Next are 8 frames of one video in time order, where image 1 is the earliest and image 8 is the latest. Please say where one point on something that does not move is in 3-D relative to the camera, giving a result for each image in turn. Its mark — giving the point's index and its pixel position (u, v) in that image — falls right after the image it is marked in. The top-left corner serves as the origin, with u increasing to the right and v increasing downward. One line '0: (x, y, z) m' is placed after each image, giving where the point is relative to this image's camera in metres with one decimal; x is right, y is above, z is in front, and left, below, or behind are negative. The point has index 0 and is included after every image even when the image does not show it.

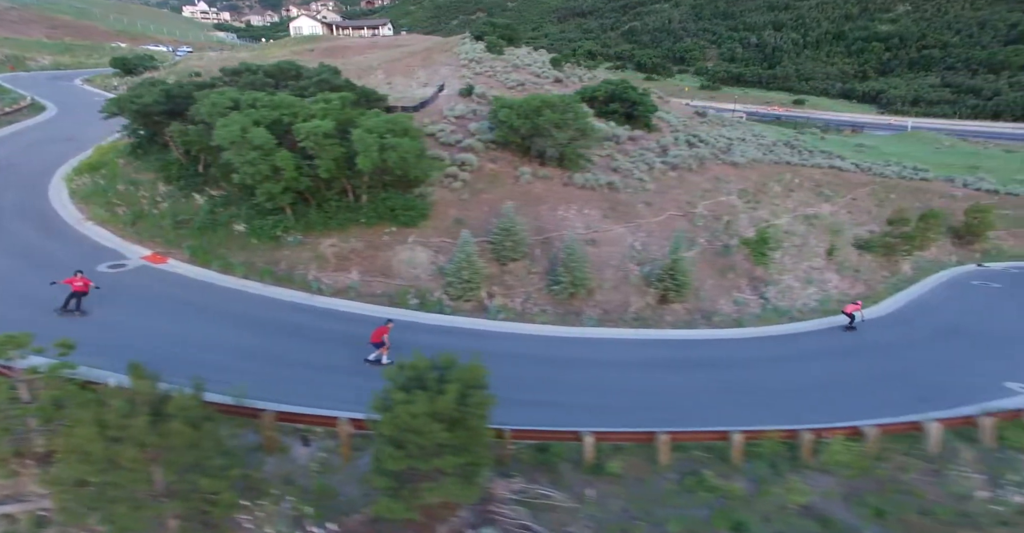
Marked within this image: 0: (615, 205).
0: (+3.1, +1.9, +14.3) m
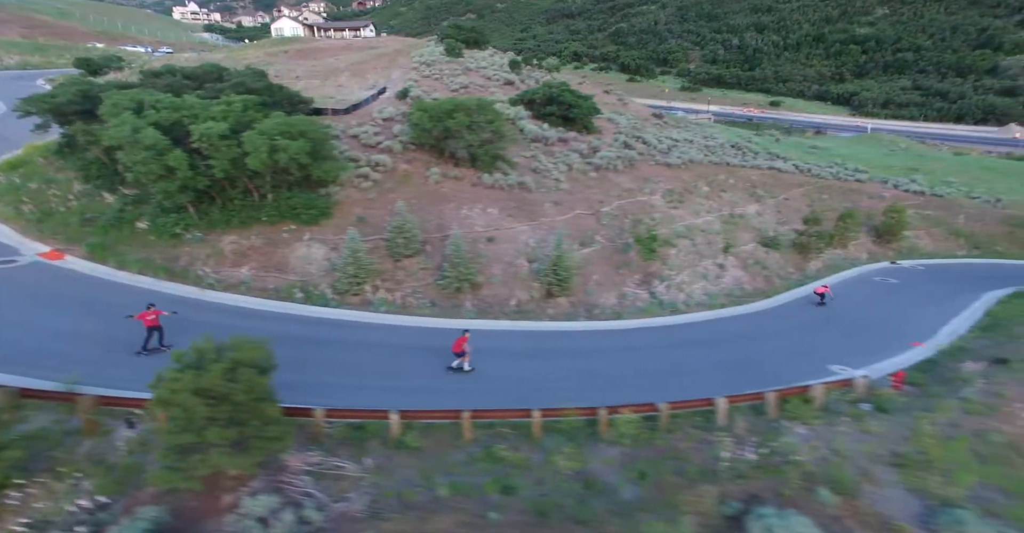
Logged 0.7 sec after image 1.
0: (+0.3, +2.0, +15.0) m
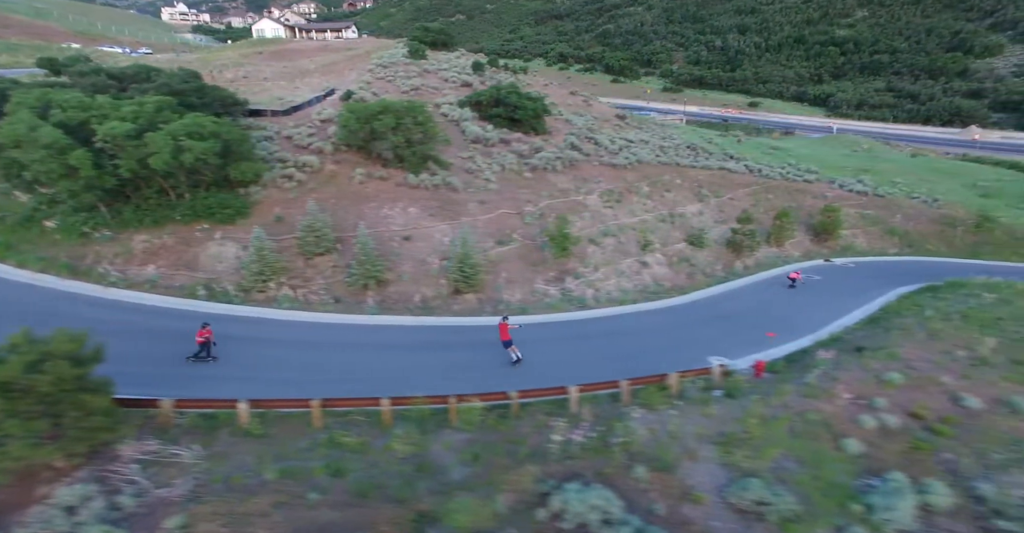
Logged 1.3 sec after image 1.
0: (-2.2, +2.0, +15.4) m
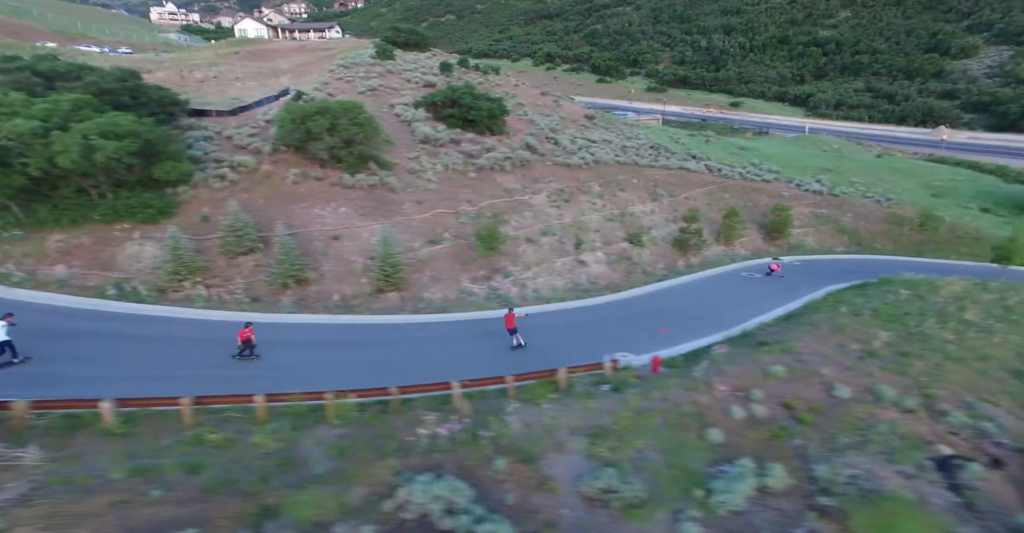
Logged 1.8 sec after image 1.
0: (-4.3, +2.0, +15.5) m
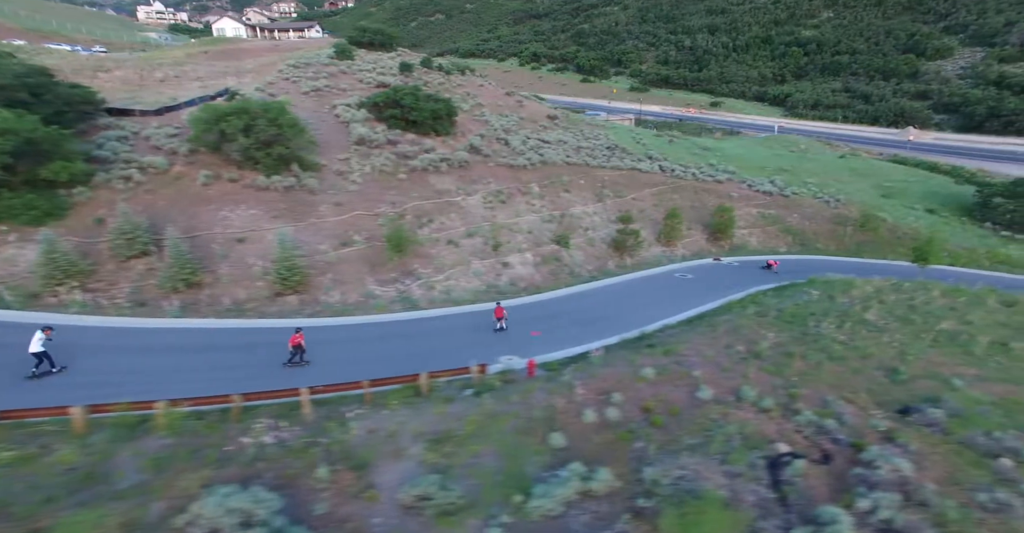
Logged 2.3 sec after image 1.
0: (-7.1, +2.0, +15.4) m
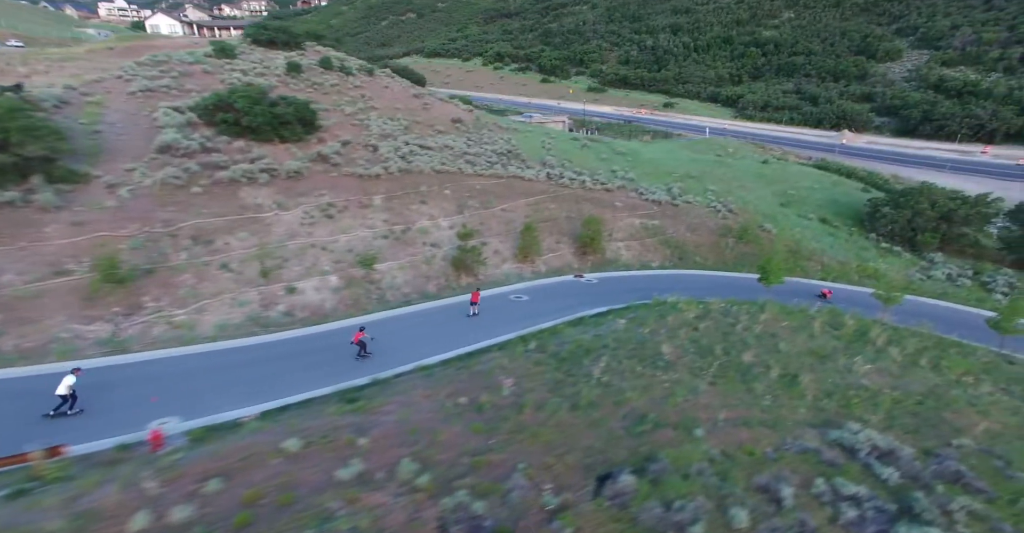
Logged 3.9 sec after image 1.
0: (-13.9, +1.1, +13.3) m
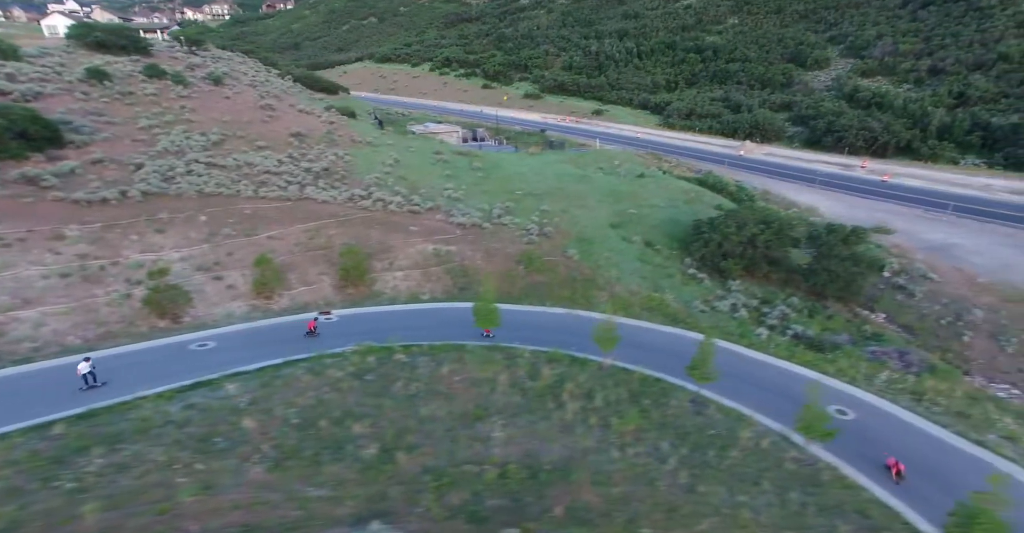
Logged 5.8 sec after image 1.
0: (-24.5, -0.5, +10.7) m
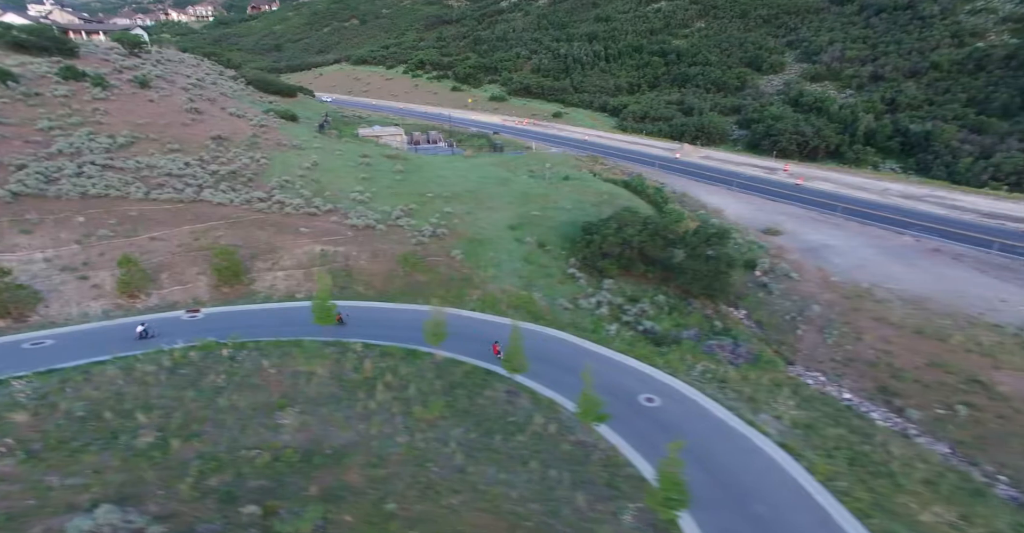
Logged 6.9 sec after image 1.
0: (-30.3, -0.5, +11.0) m
